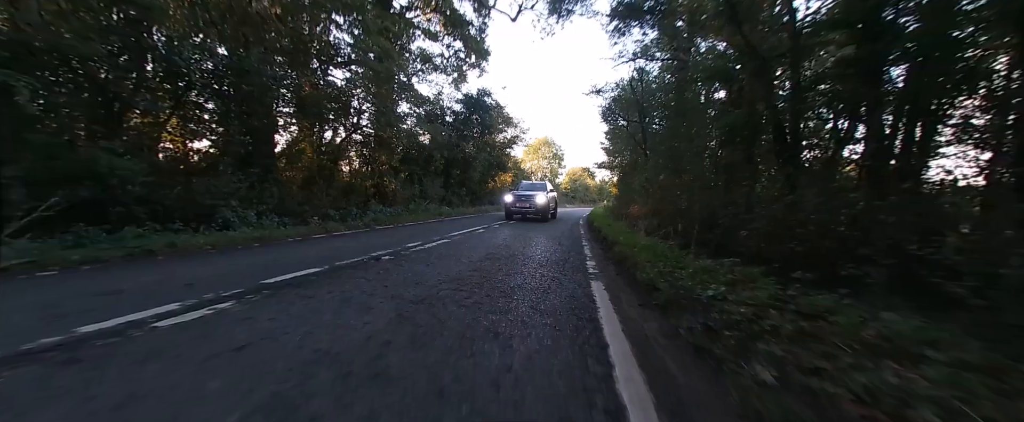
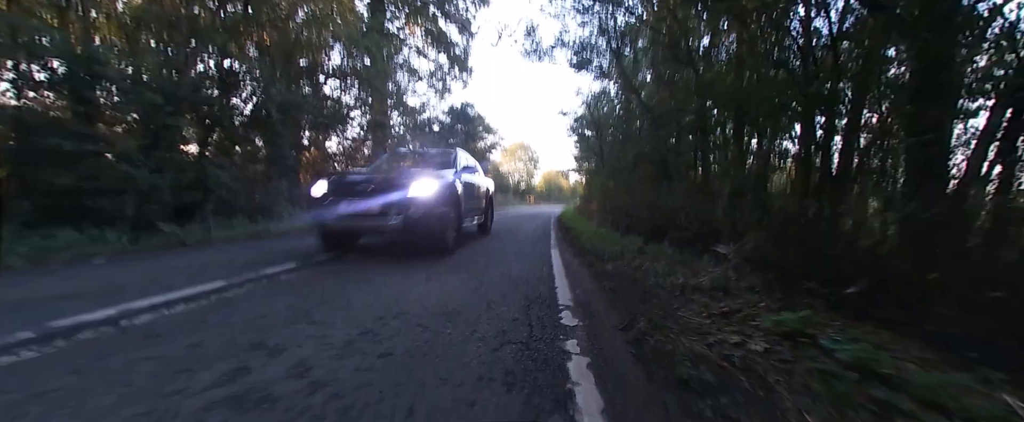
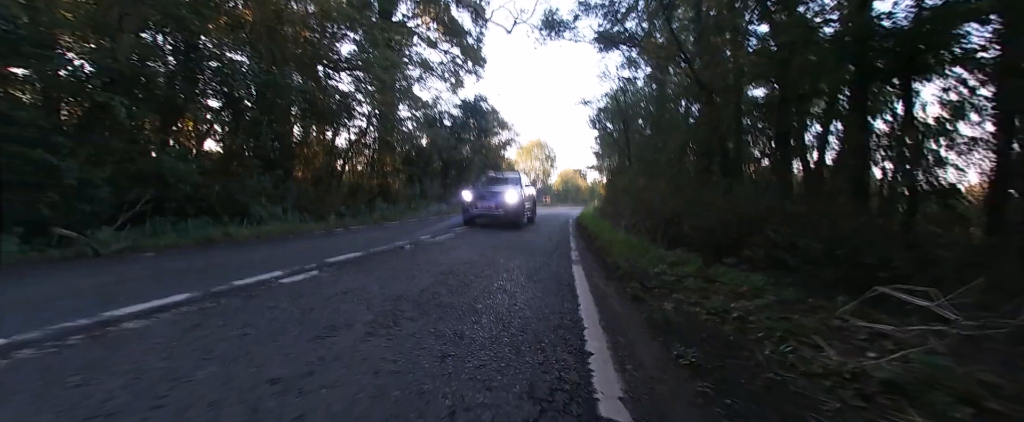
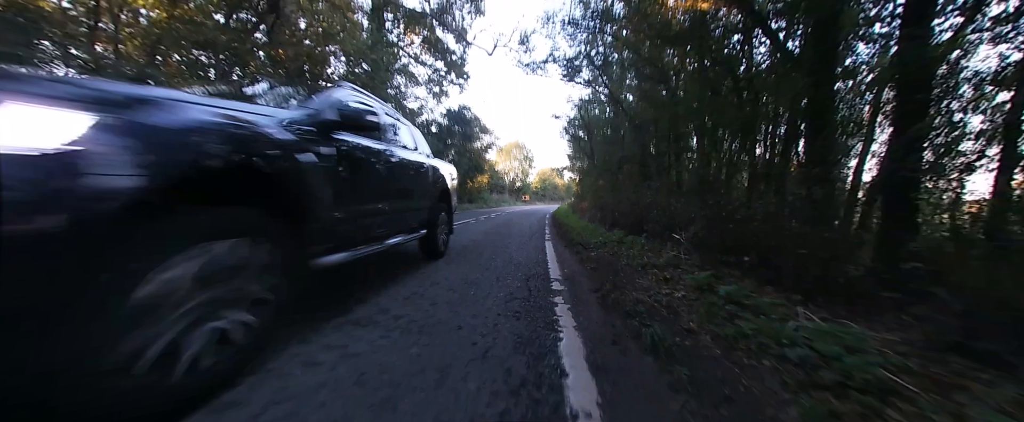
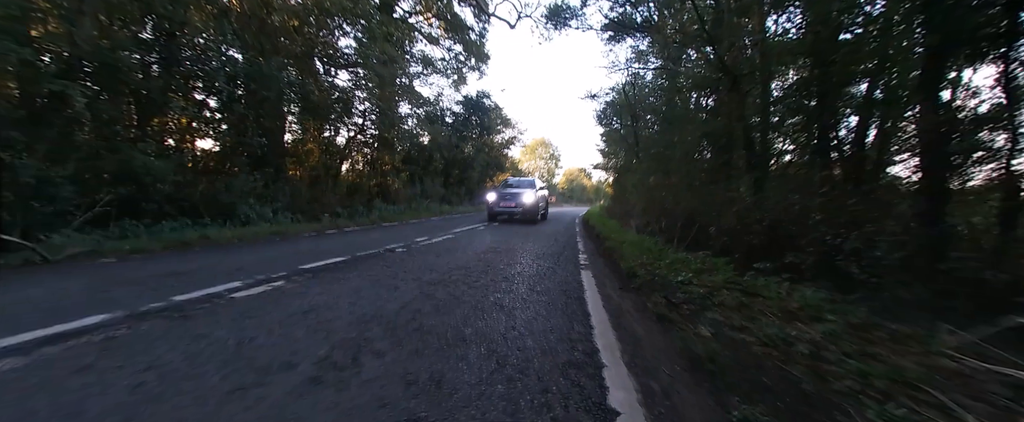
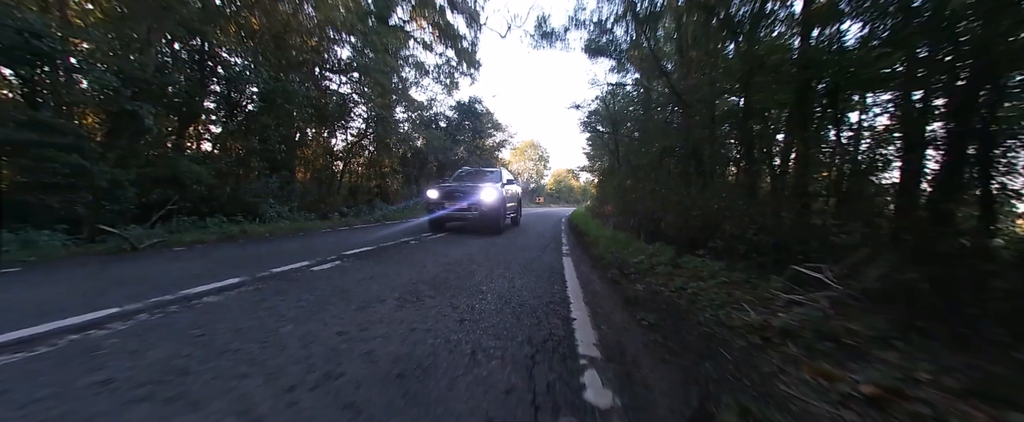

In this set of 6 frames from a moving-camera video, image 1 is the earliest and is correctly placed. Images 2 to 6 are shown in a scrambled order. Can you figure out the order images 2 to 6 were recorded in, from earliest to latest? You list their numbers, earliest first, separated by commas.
5, 3, 6, 2, 4
